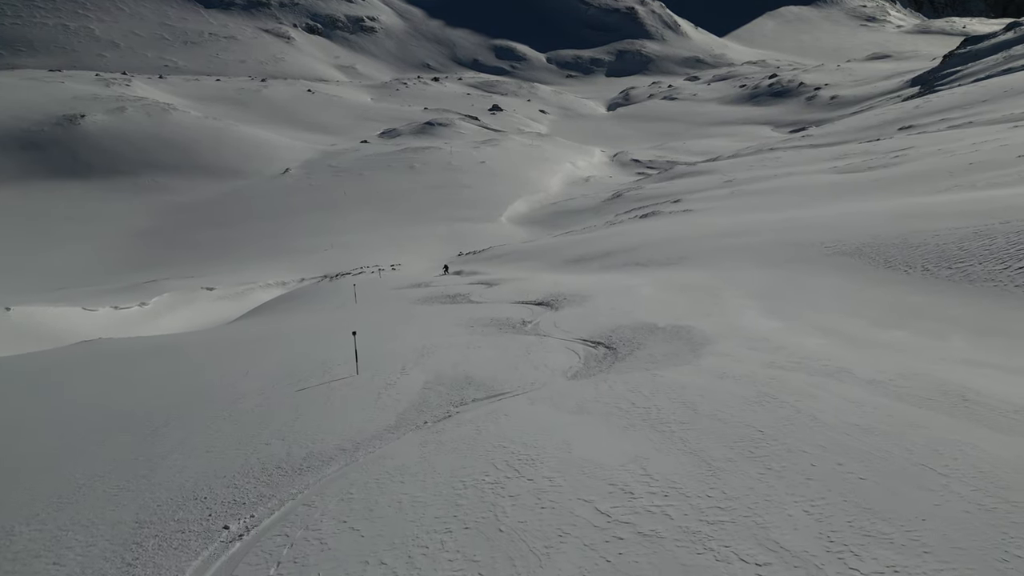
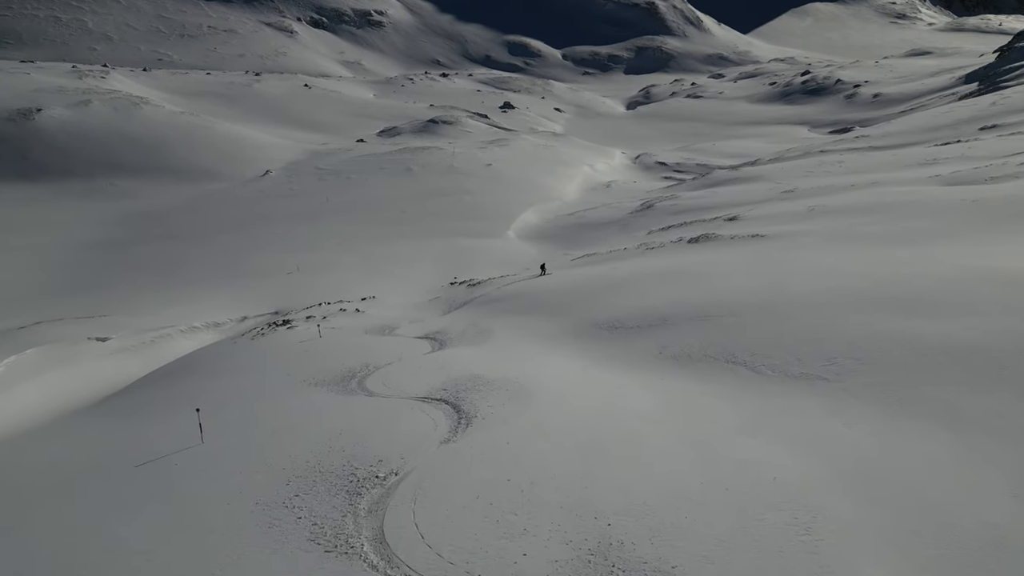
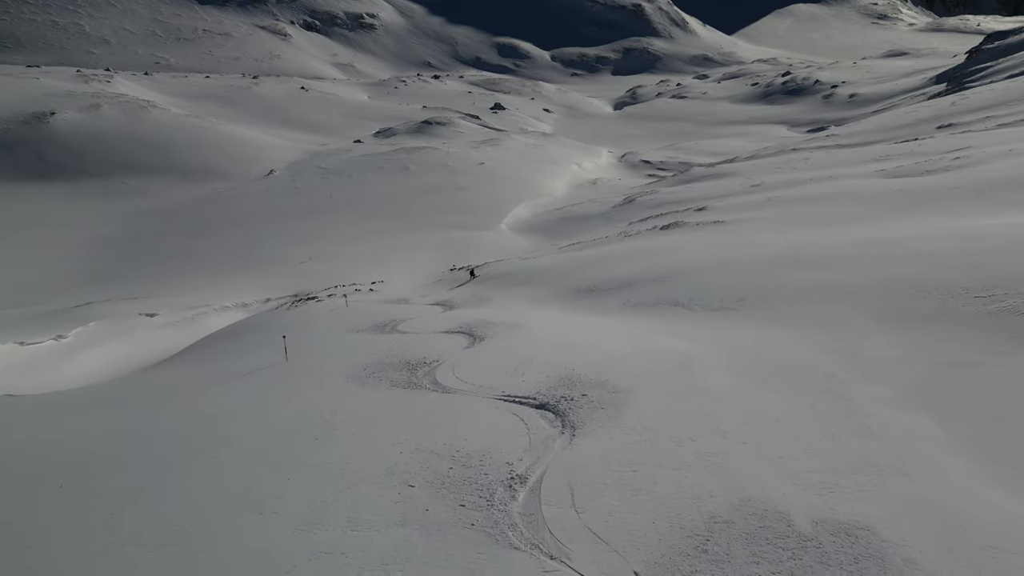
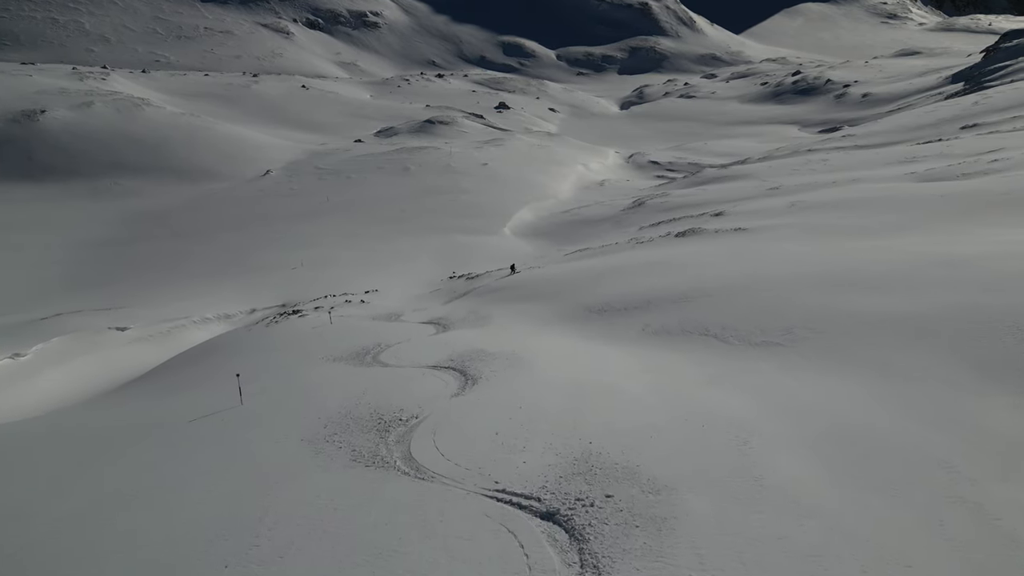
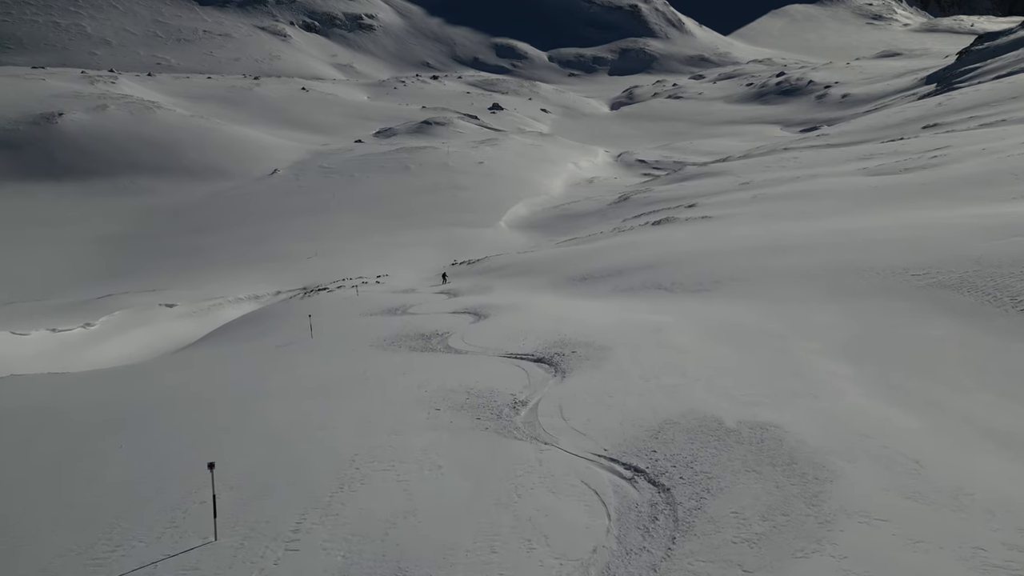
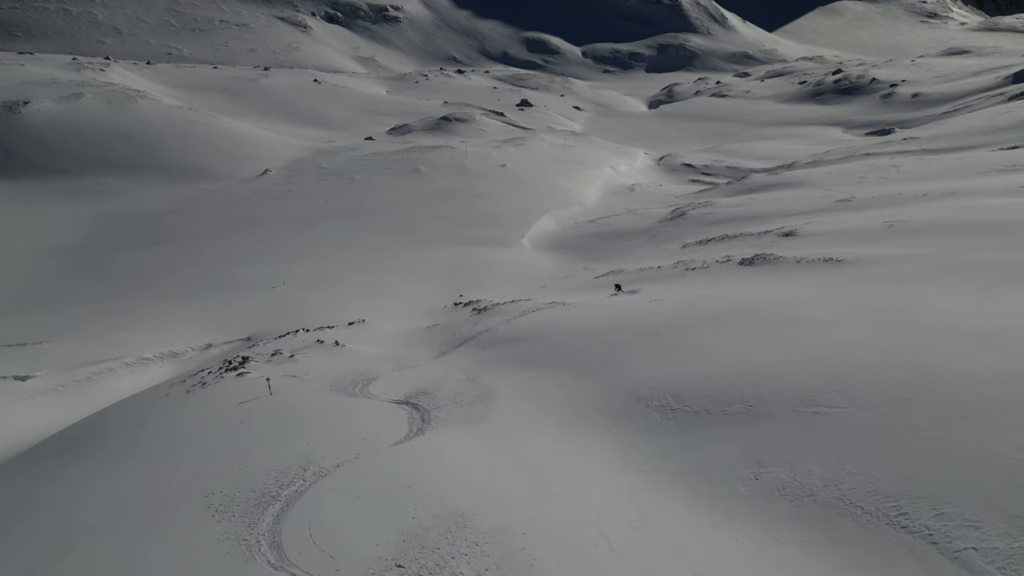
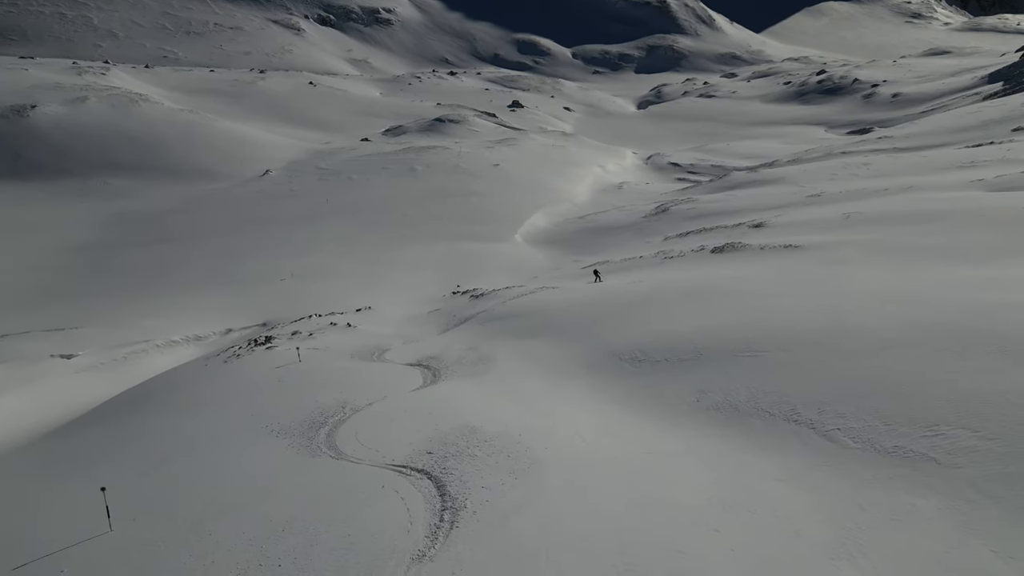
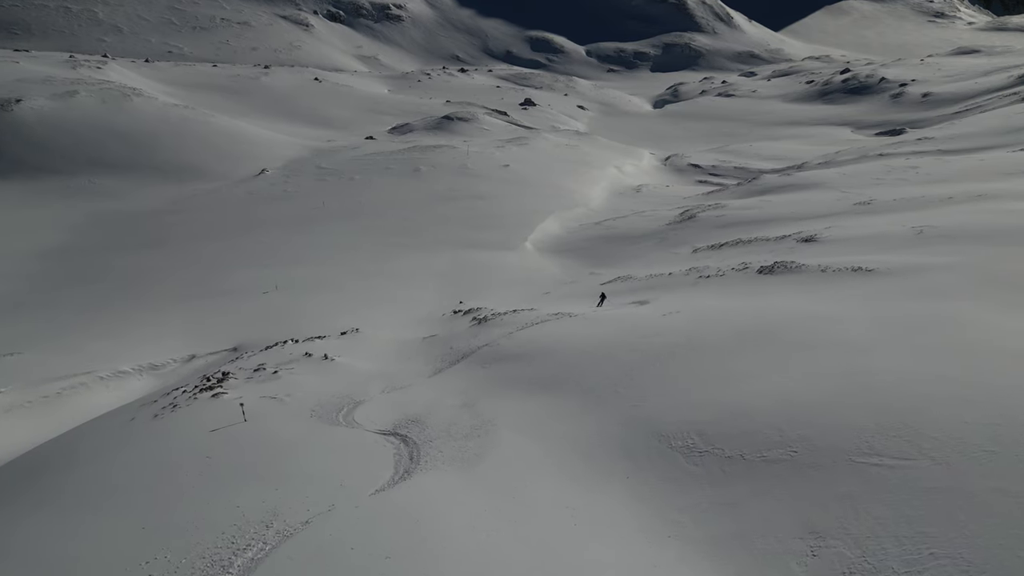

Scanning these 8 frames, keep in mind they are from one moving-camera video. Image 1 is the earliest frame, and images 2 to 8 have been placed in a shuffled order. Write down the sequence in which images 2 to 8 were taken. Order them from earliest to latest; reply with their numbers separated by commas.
5, 3, 4, 2, 7, 6, 8
